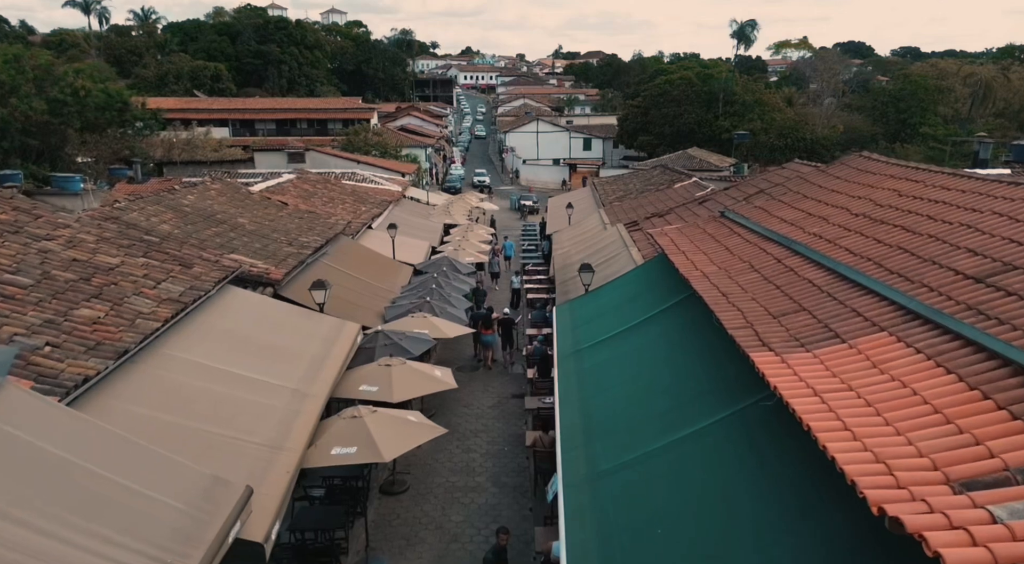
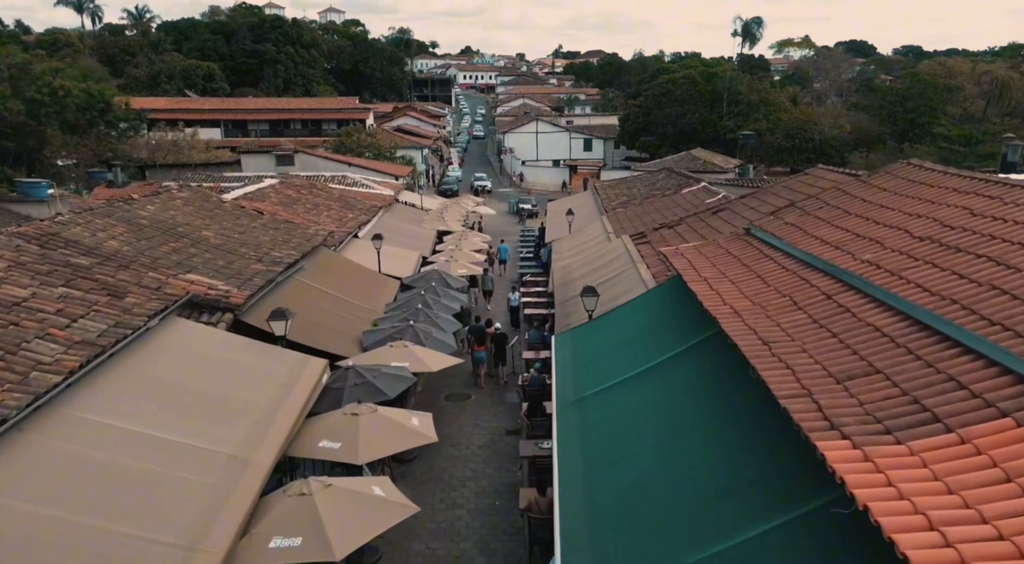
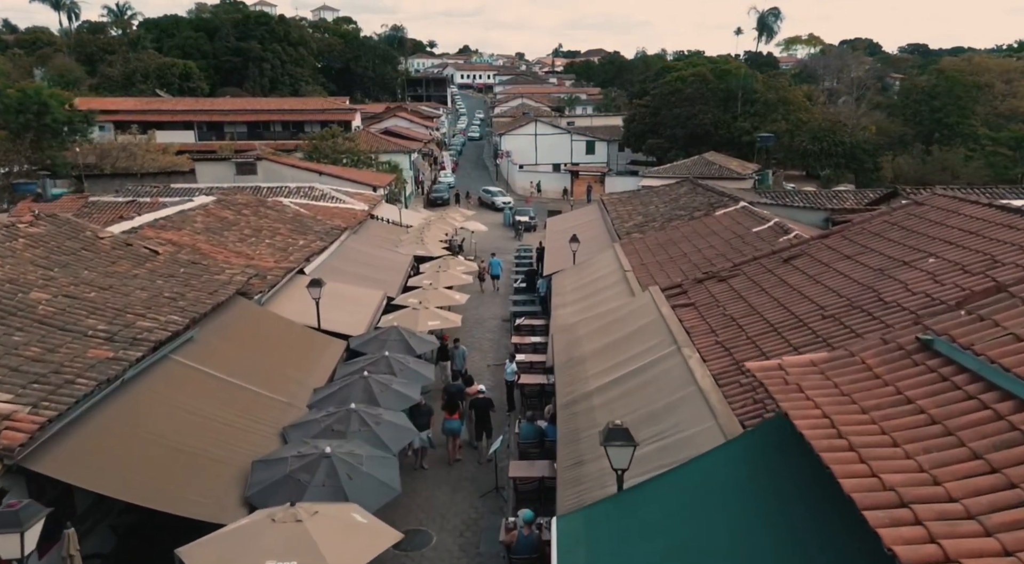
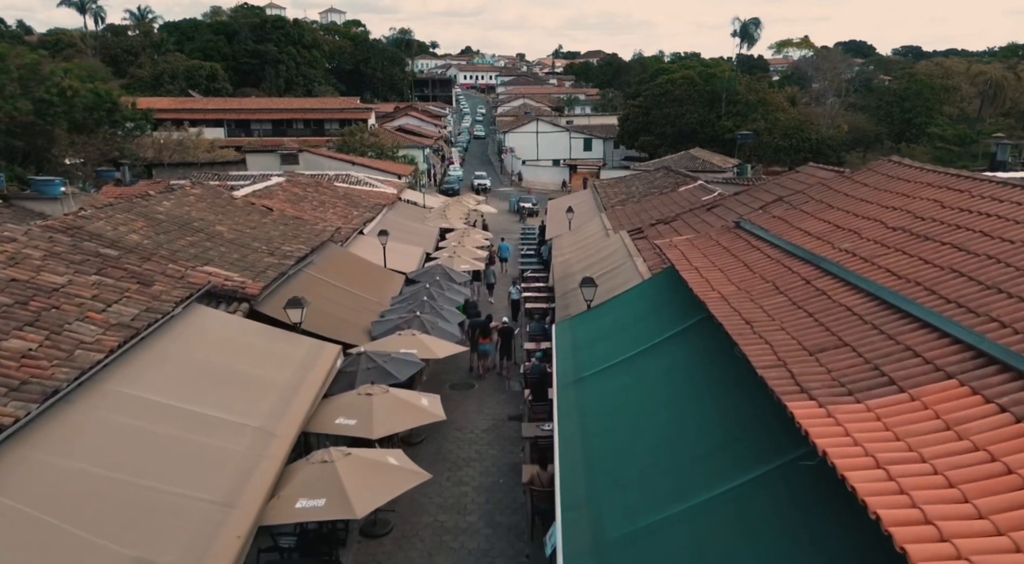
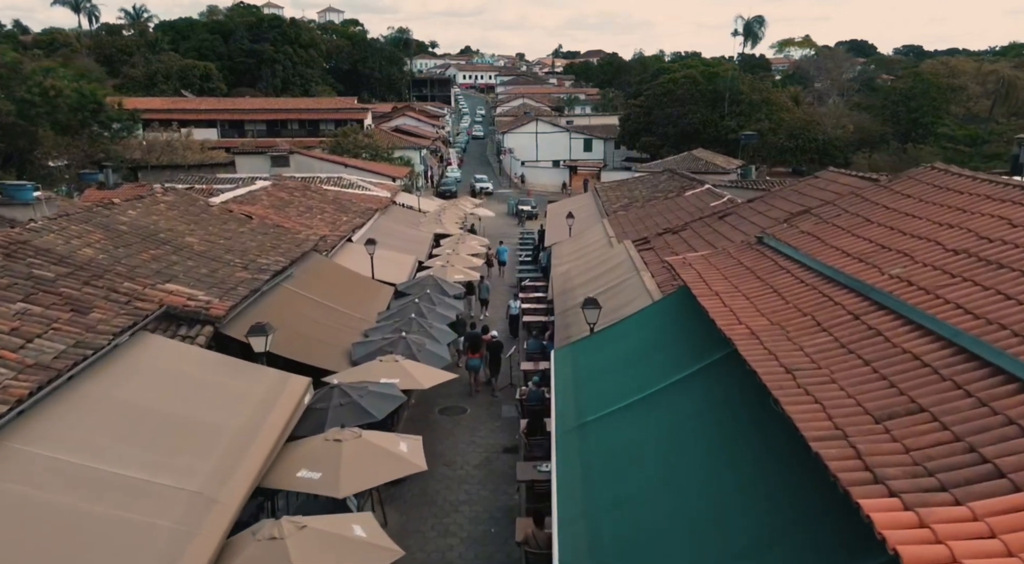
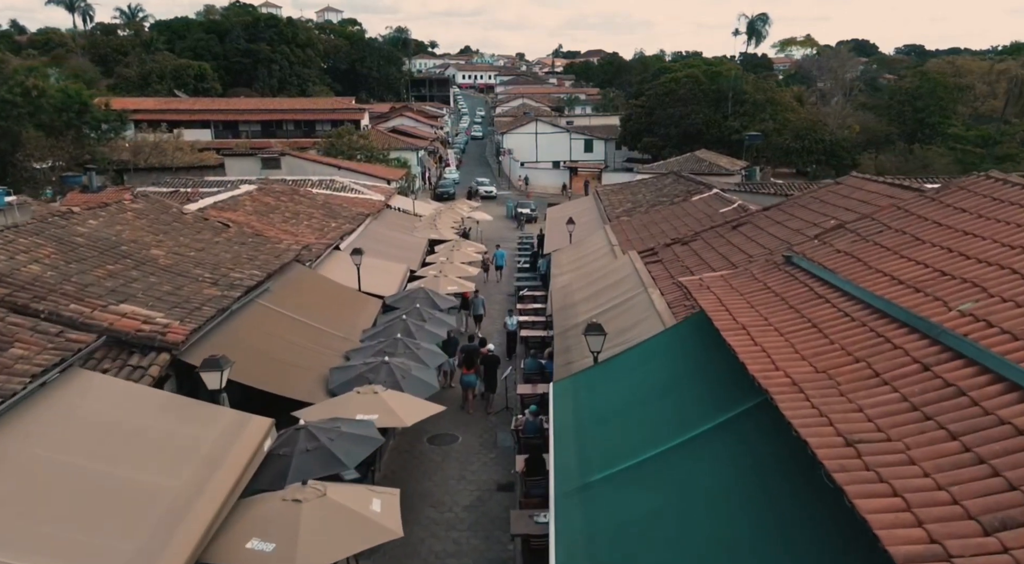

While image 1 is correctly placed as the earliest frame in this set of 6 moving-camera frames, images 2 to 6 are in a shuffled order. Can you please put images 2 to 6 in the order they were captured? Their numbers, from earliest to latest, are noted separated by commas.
4, 2, 5, 6, 3
